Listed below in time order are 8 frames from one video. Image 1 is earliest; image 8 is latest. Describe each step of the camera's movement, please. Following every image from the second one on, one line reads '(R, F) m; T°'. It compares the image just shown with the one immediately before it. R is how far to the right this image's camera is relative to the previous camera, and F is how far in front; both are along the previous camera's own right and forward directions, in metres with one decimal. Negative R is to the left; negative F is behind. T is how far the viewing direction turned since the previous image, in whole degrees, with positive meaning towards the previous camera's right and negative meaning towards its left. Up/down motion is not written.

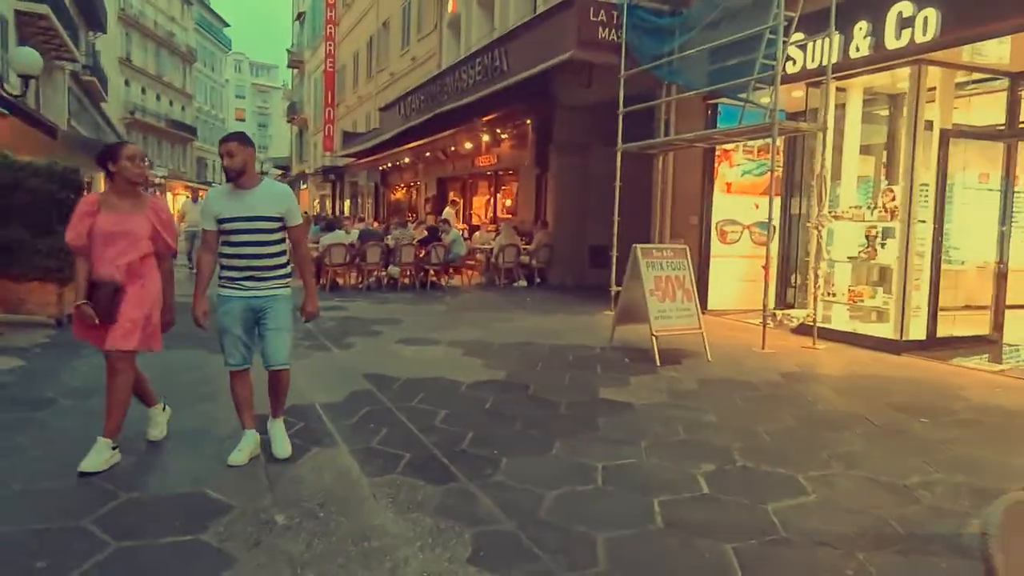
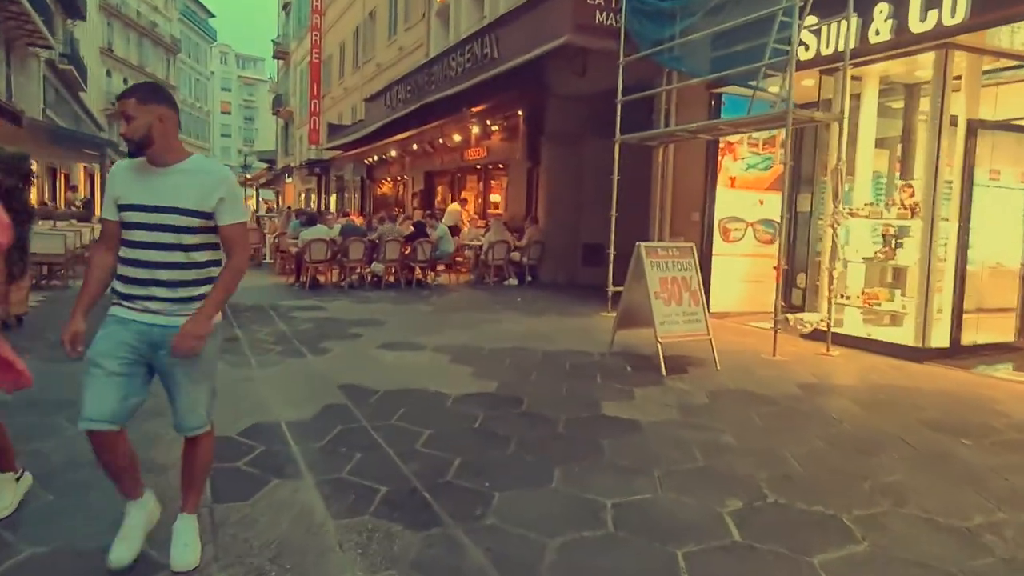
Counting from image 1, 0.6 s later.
(0.0, +0.6) m; +1°
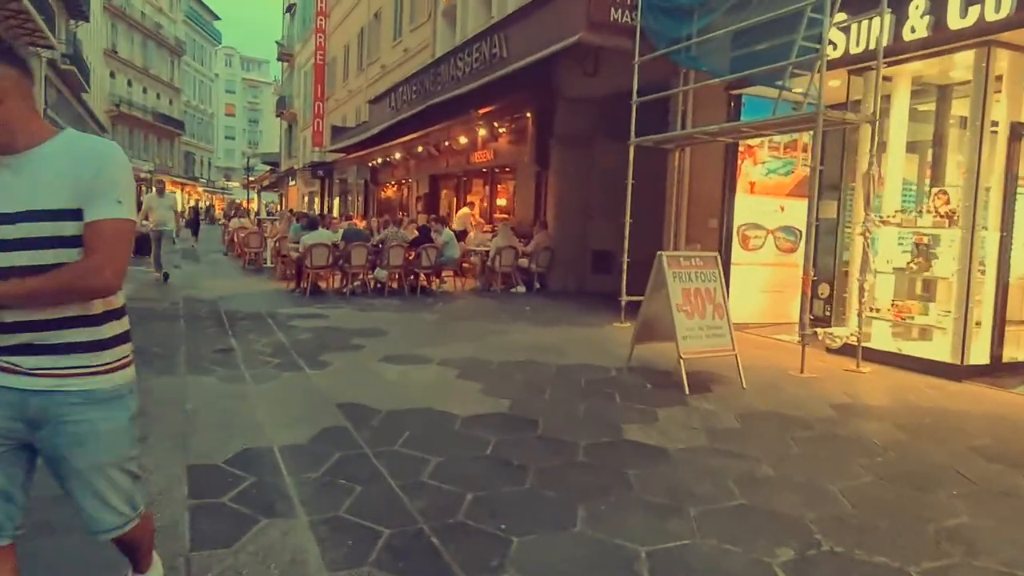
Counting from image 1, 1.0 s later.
(-0.1, +0.4) m; 0°
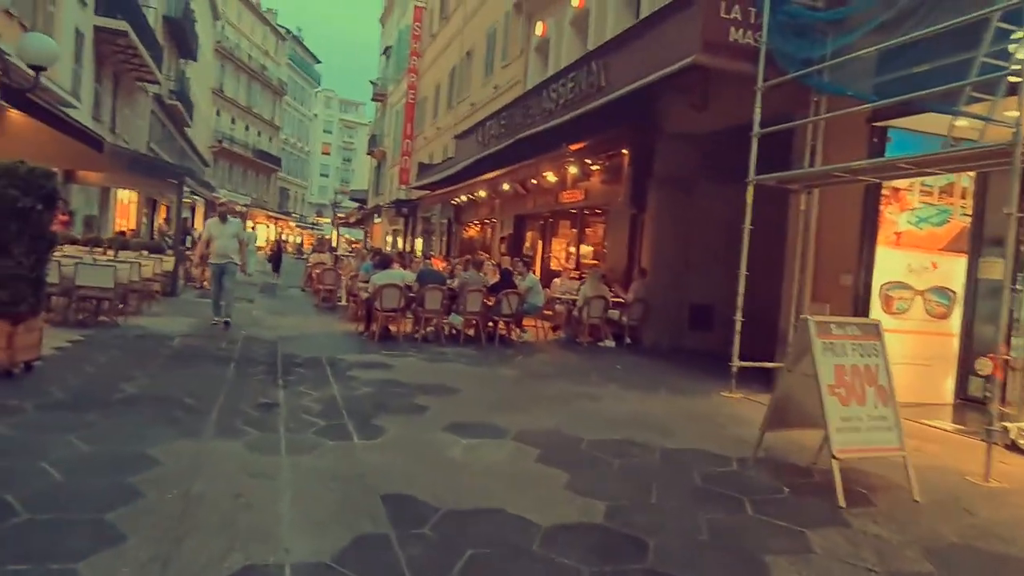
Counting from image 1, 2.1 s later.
(-0.1, +1.3) m; -6°
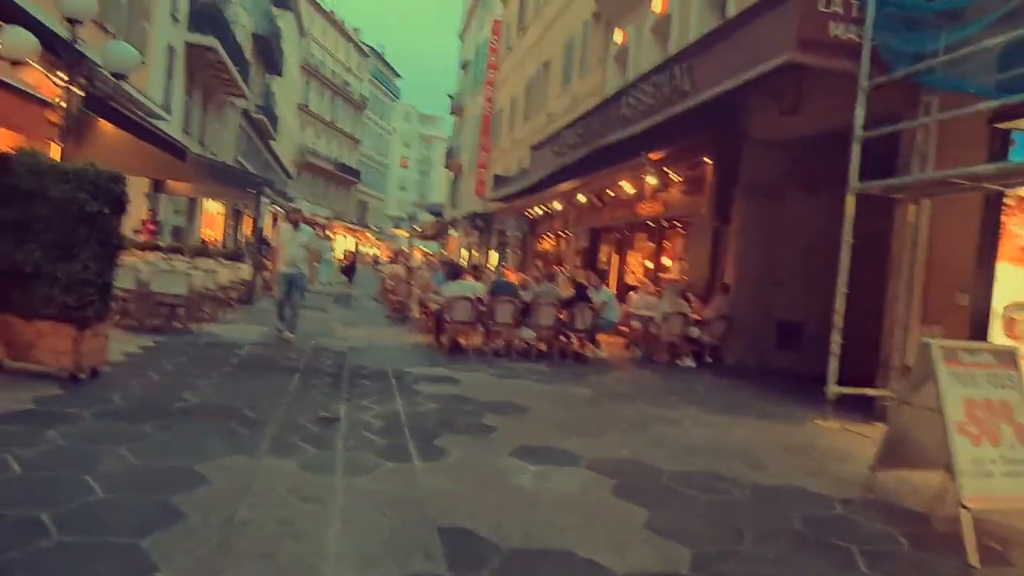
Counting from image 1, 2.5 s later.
(0.0, +0.4) m; -6°
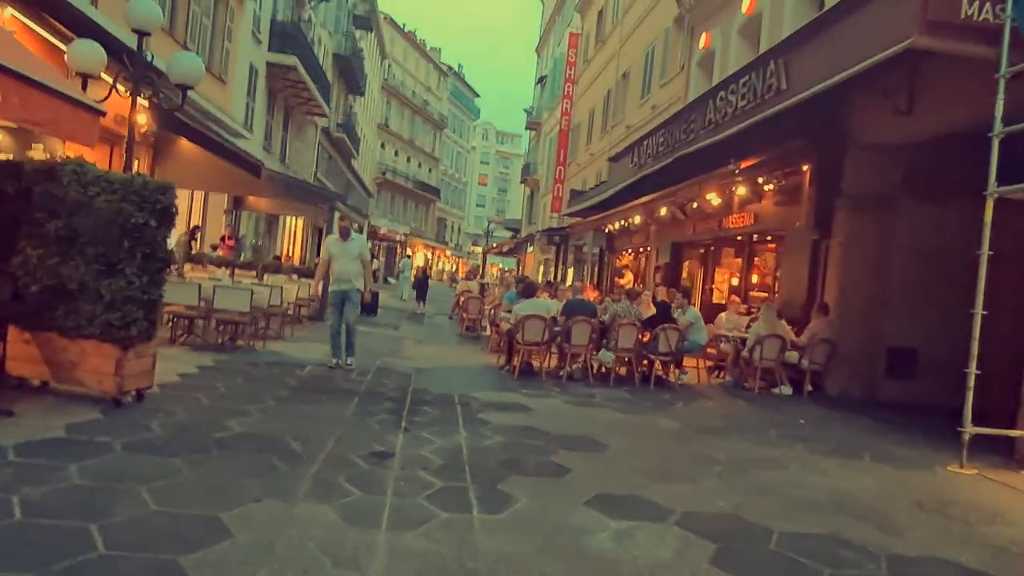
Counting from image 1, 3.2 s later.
(0.0, +0.7) m; -6°
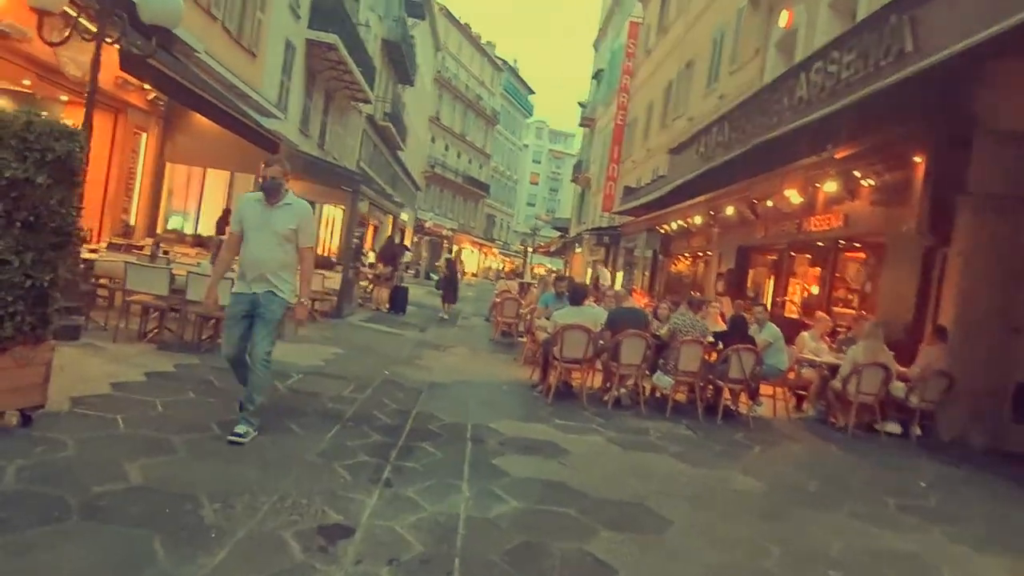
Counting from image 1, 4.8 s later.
(+0.1, +1.8) m; -4°
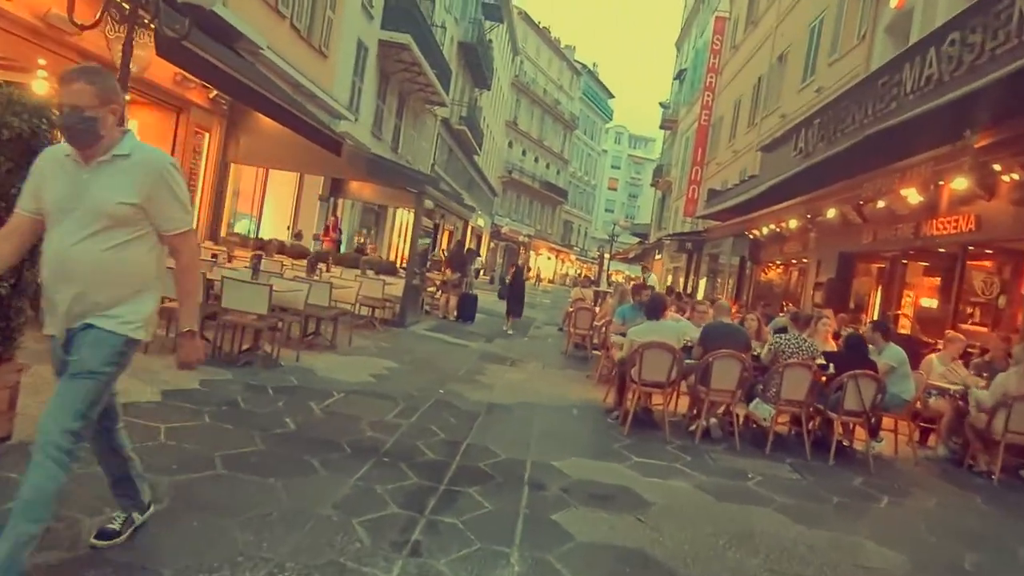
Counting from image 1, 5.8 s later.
(+0.1, +1.0) m; -6°
